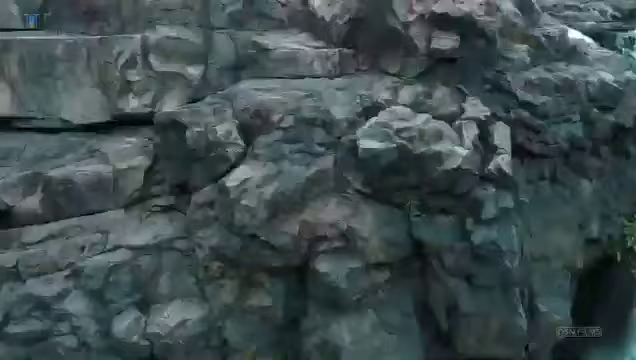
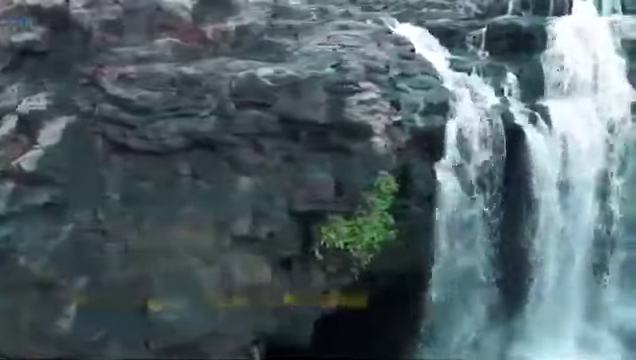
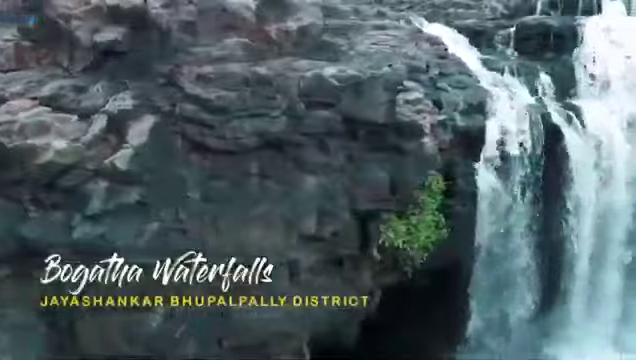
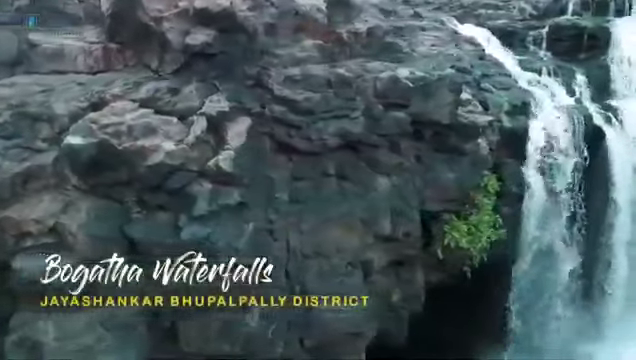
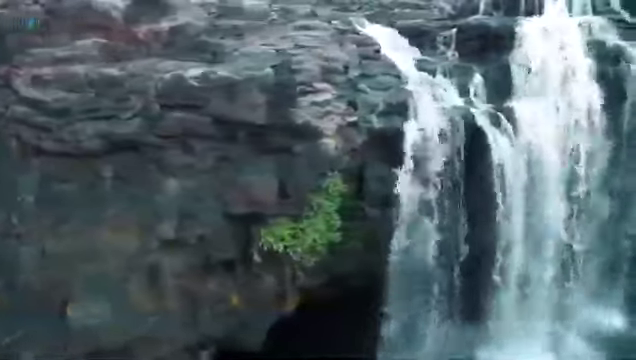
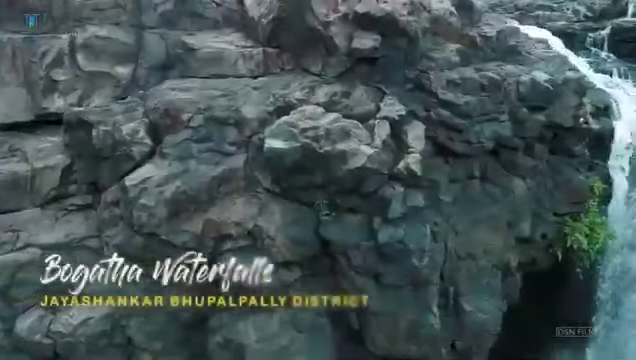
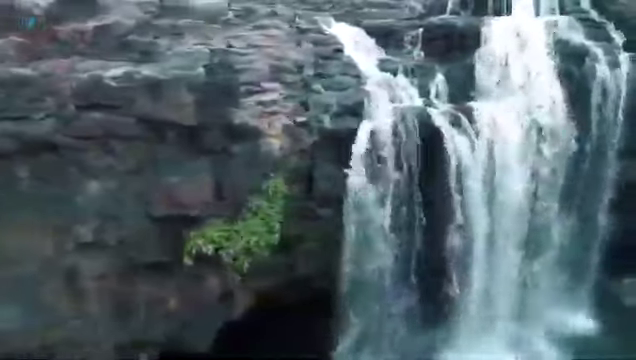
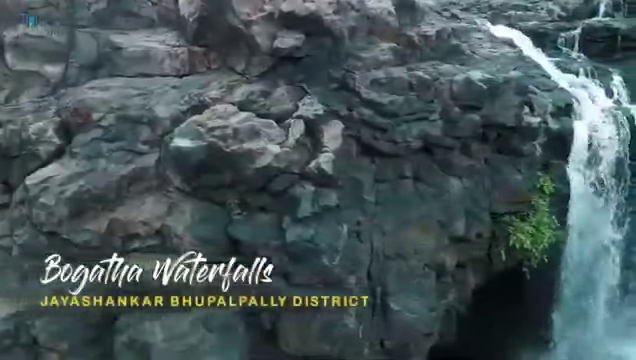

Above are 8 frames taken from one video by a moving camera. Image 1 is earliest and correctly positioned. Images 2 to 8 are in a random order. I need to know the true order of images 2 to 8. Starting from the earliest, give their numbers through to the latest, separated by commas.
6, 8, 4, 3, 2, 5, 7
